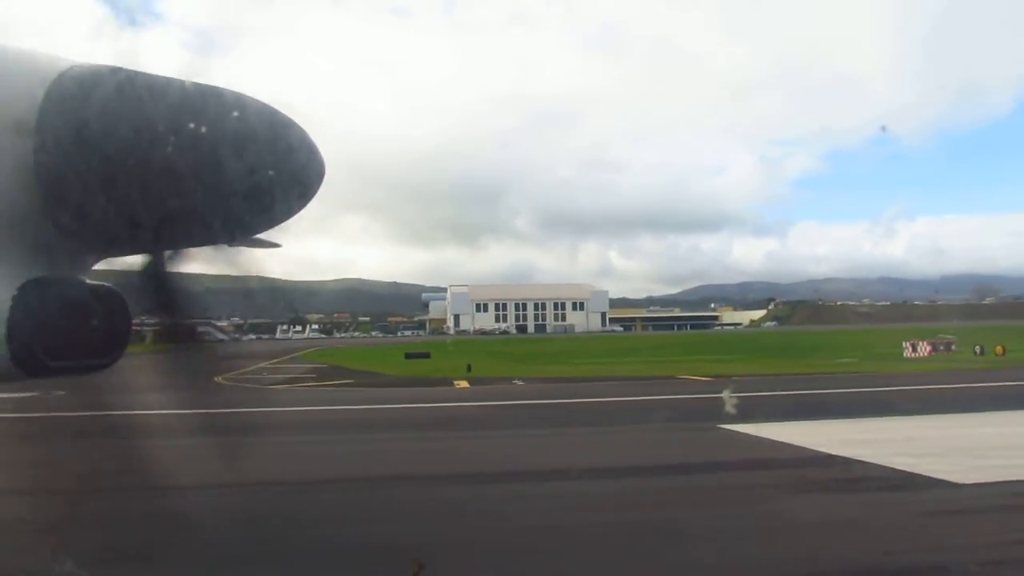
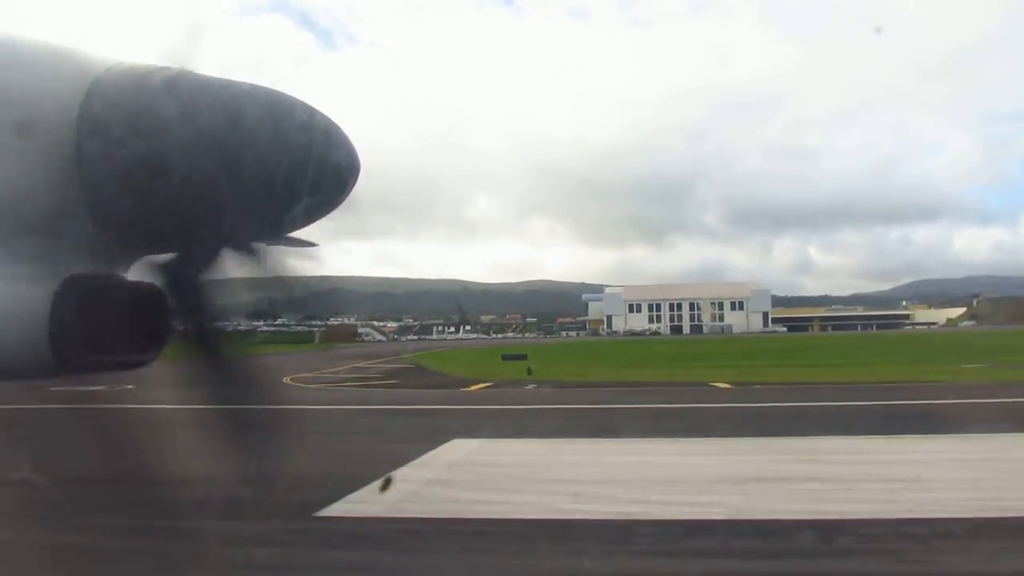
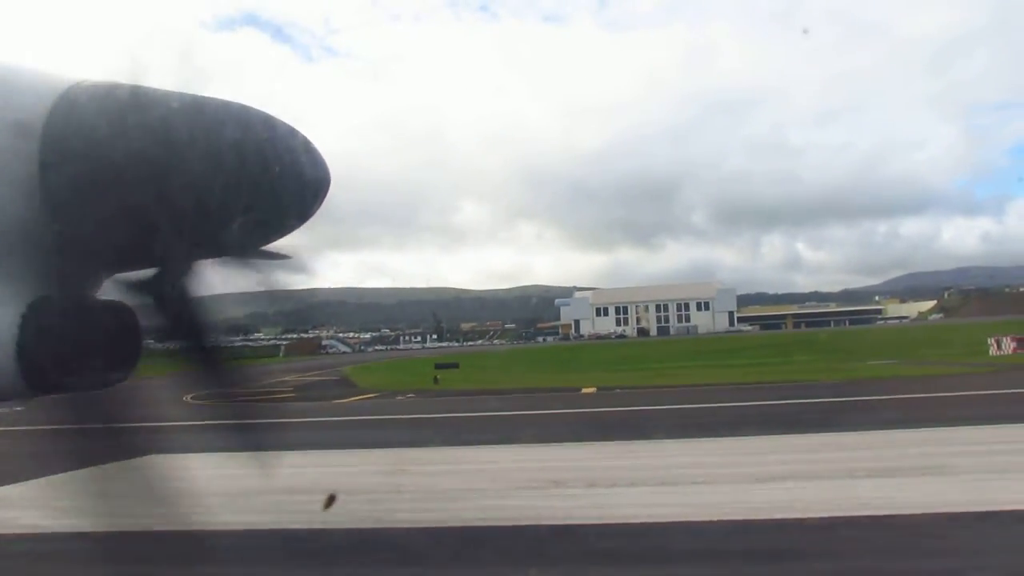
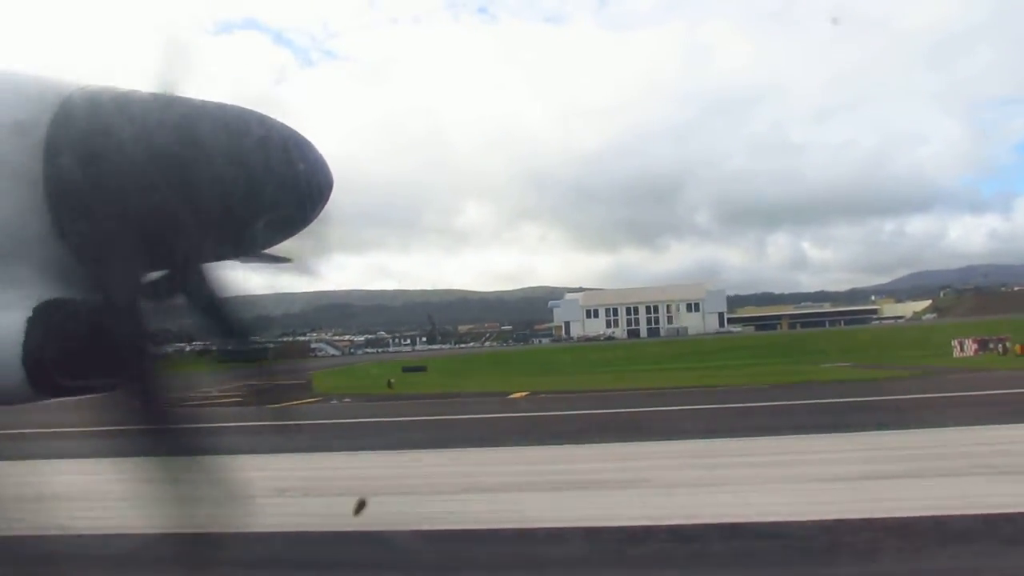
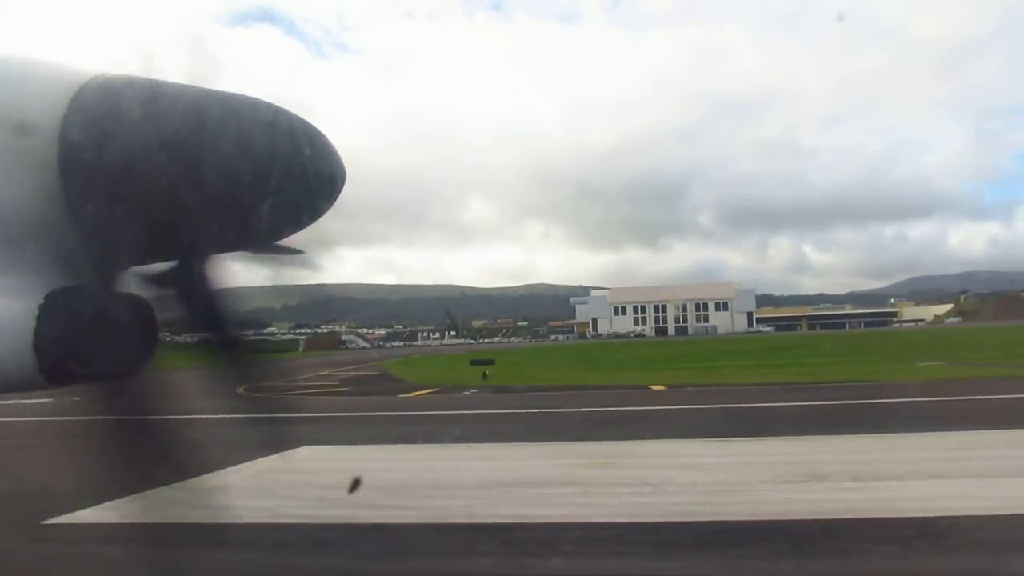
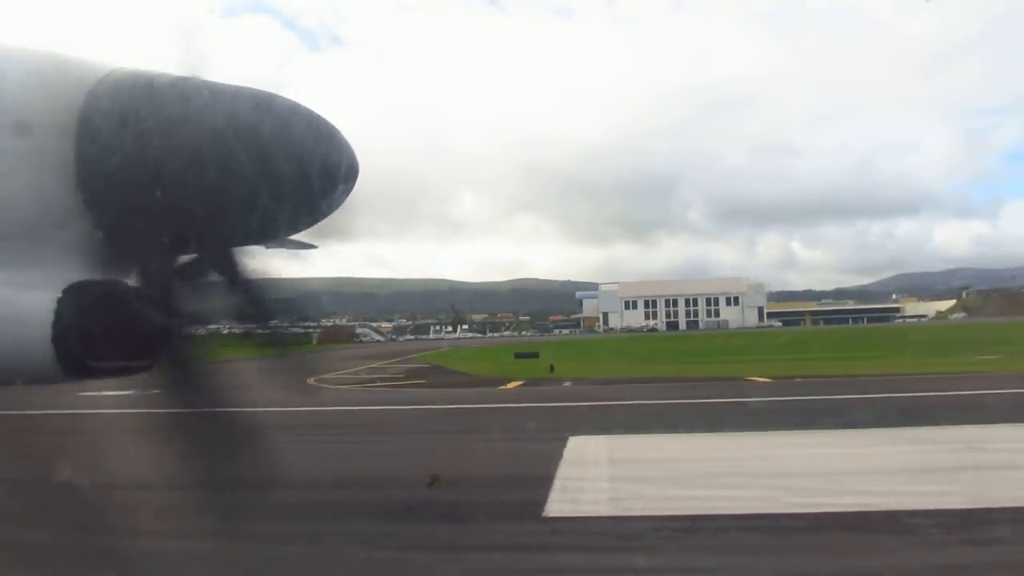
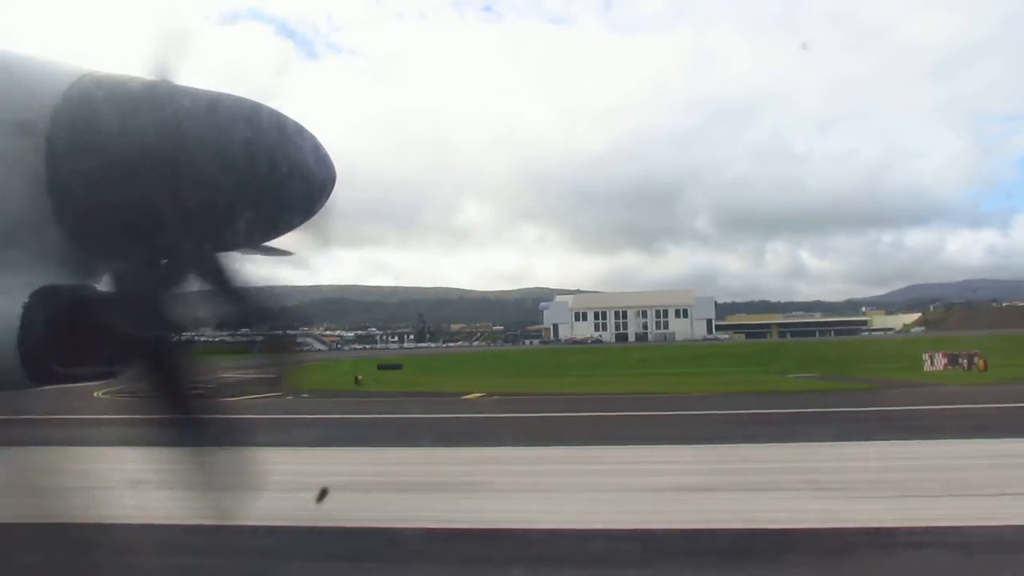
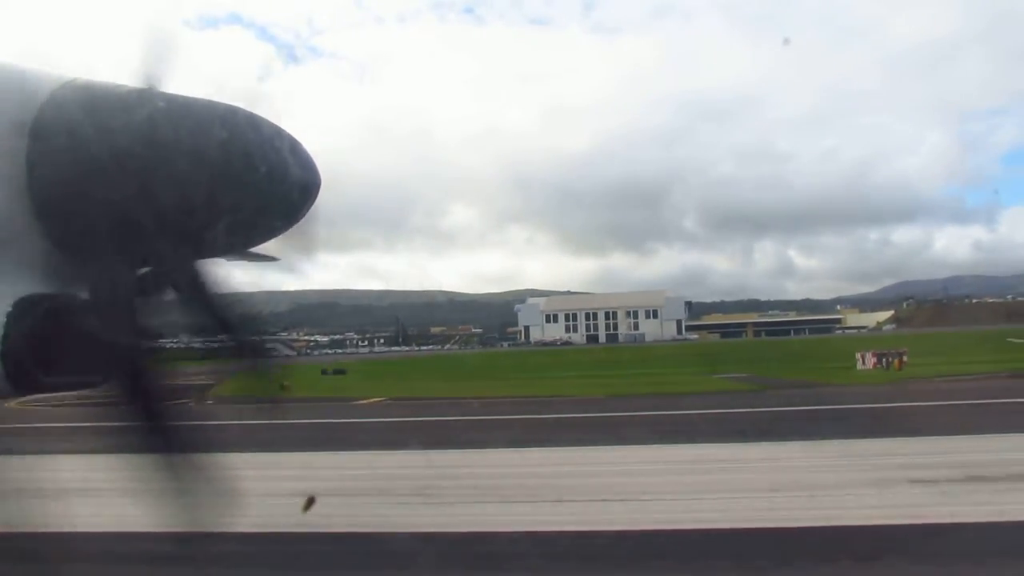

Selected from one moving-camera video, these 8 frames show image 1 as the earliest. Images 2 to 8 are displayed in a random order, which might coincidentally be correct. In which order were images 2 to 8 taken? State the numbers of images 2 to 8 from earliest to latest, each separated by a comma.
6, 2, 5, 3, 4, 7, 8
